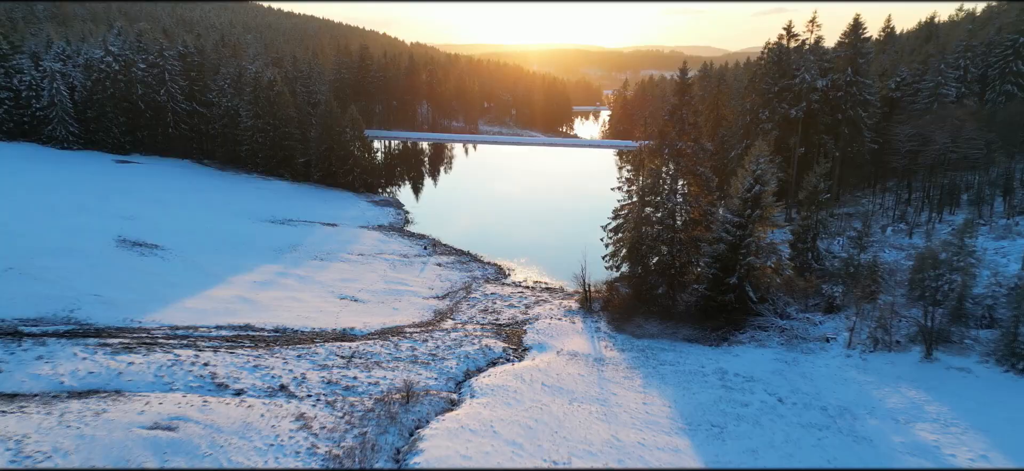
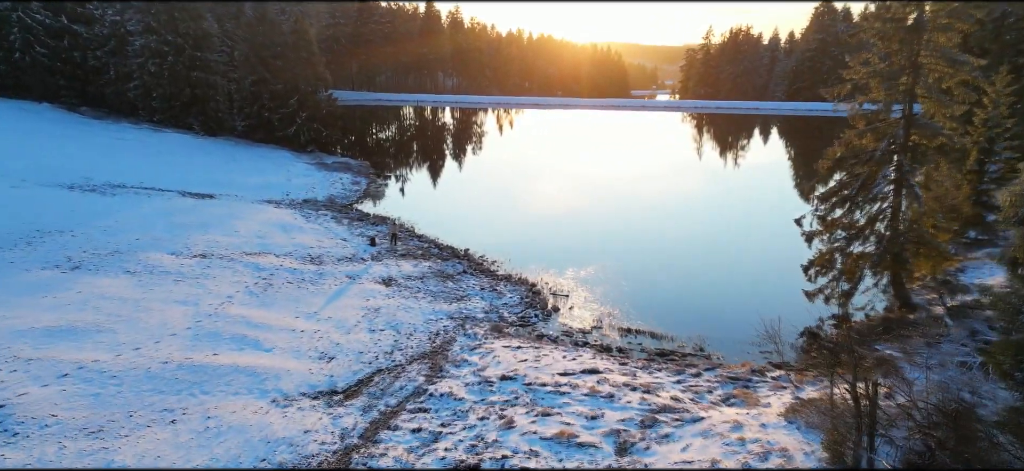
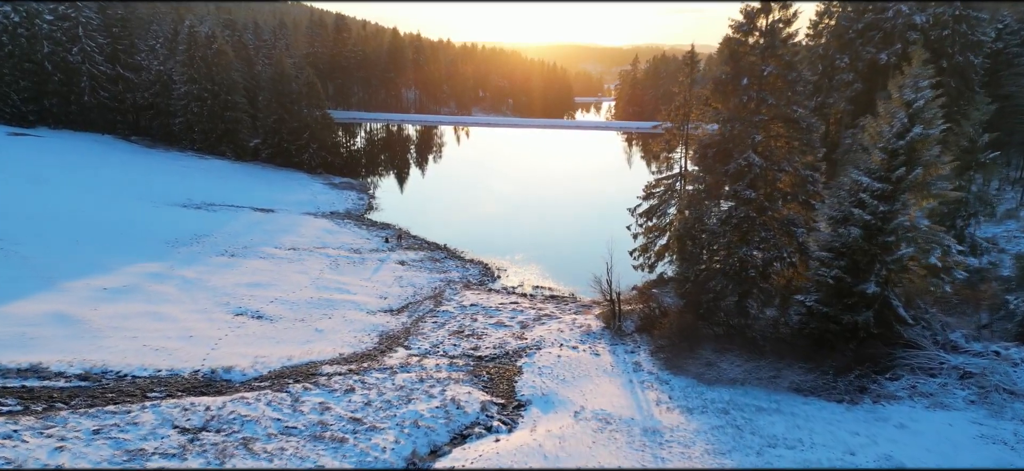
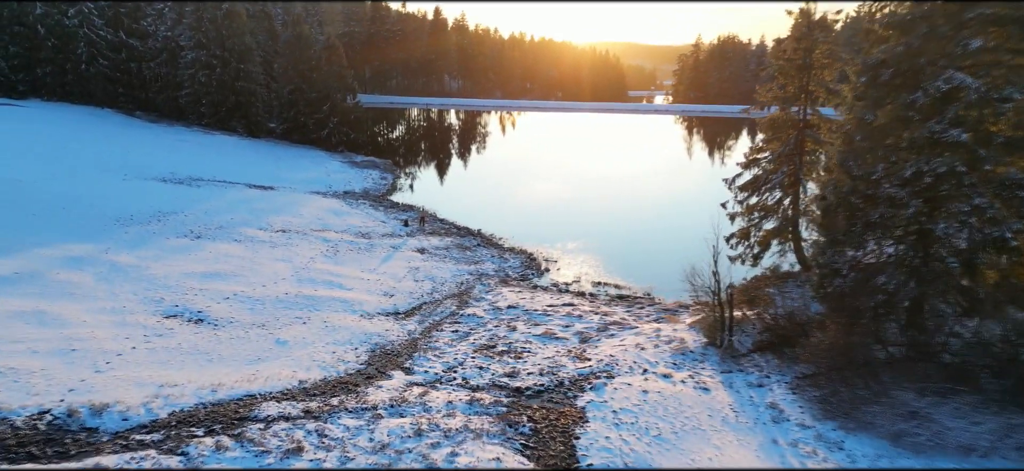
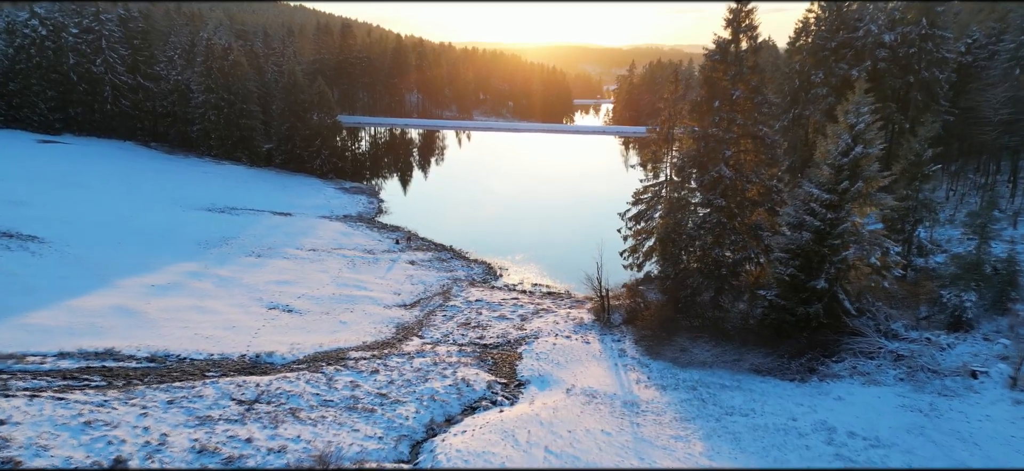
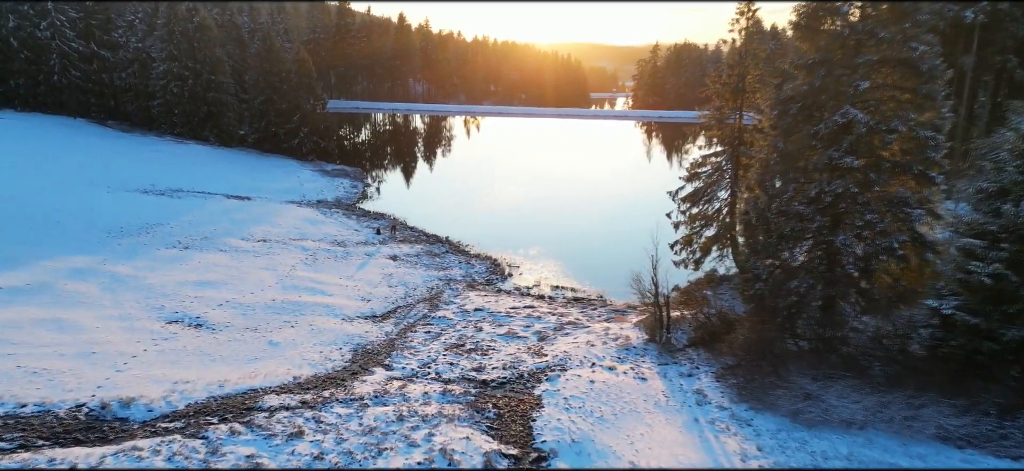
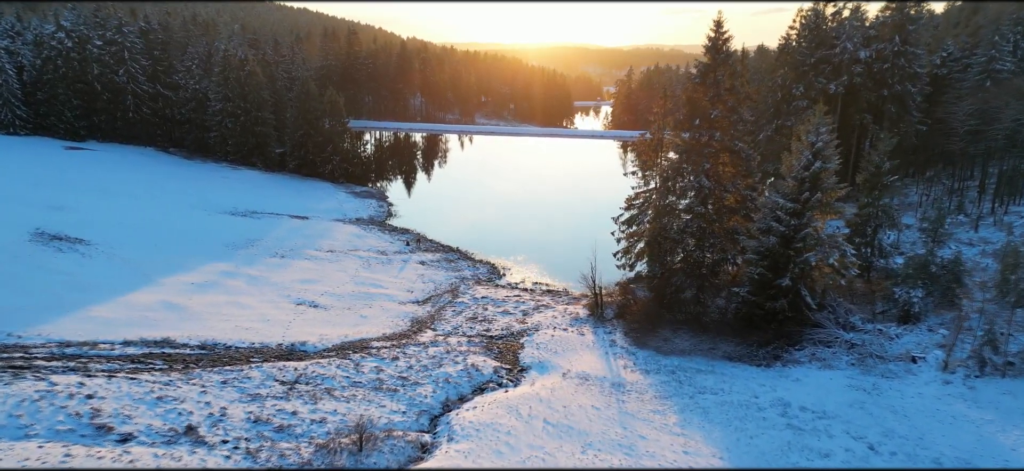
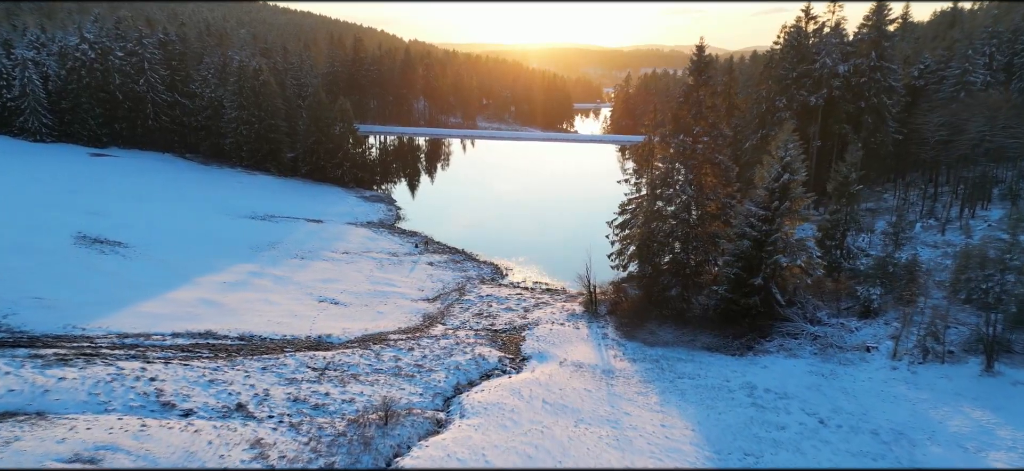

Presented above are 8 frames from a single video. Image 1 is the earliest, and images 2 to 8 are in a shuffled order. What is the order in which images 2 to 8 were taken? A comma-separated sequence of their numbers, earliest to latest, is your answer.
8, 7, 5, 3, 6, 4, 2
